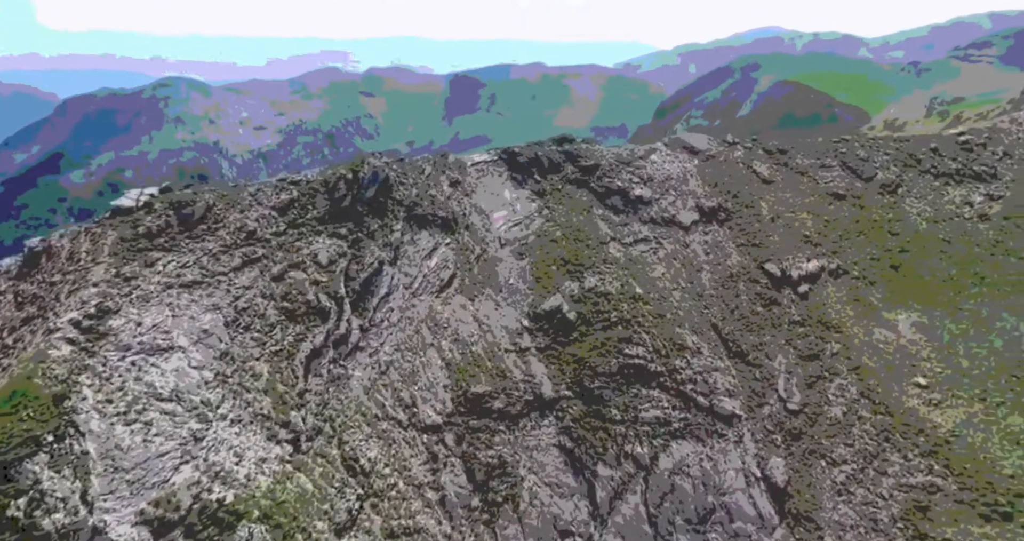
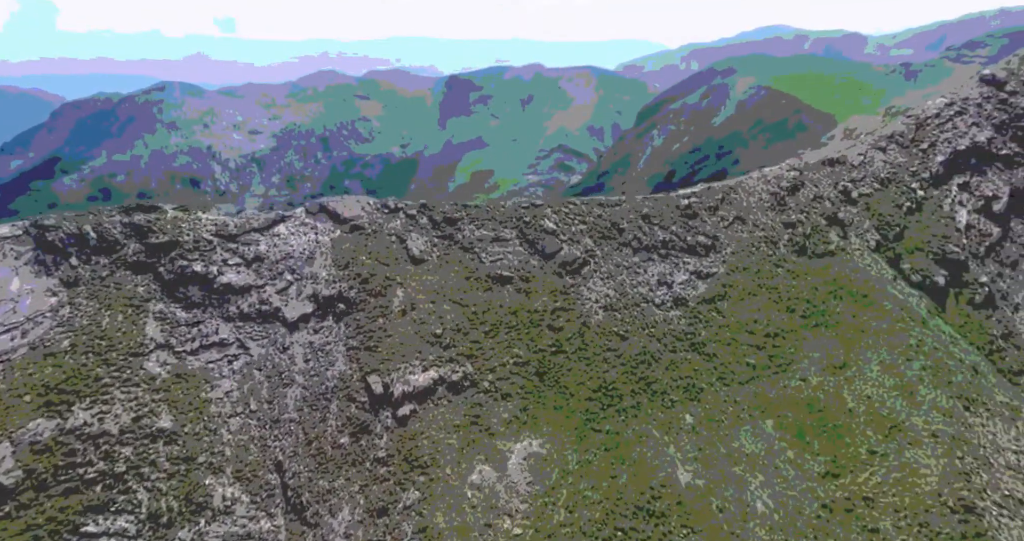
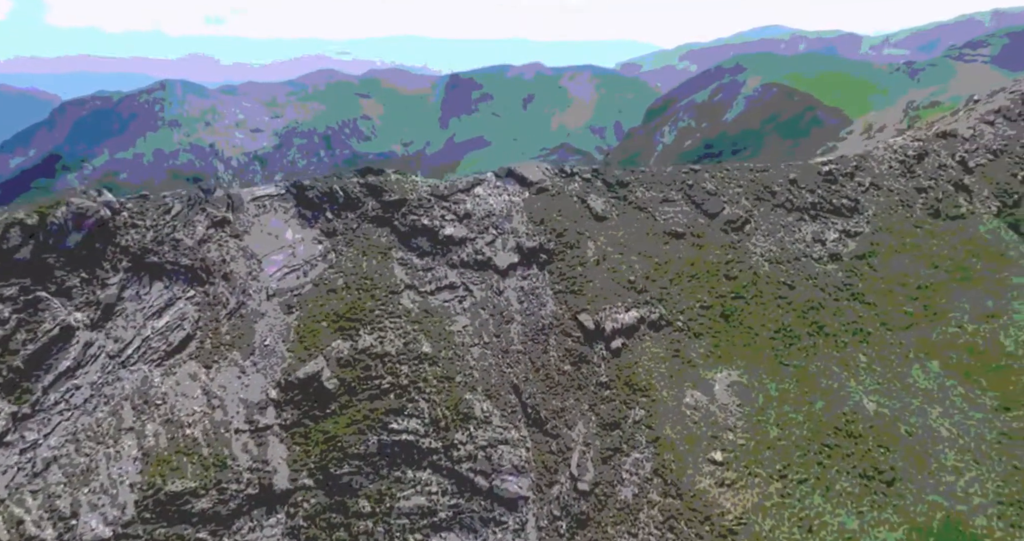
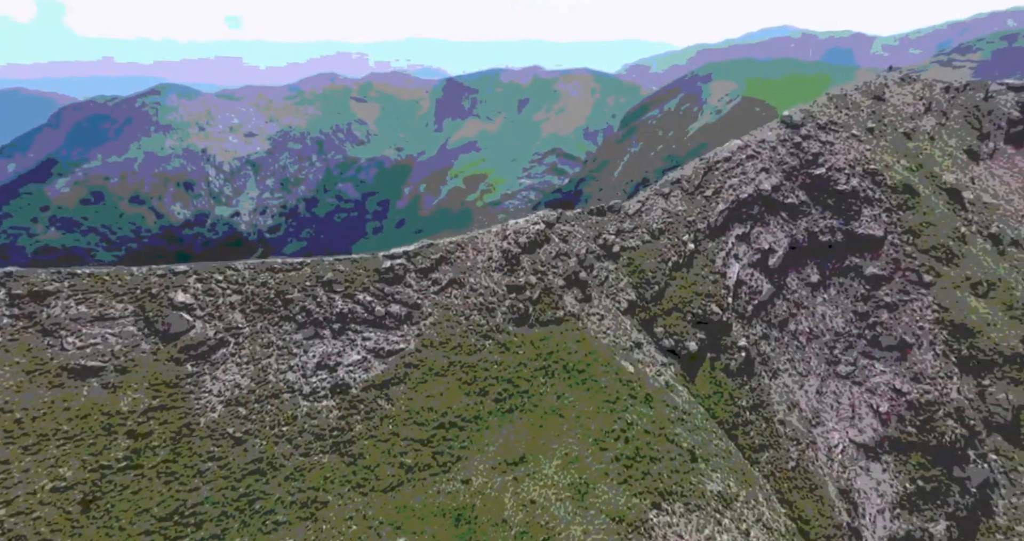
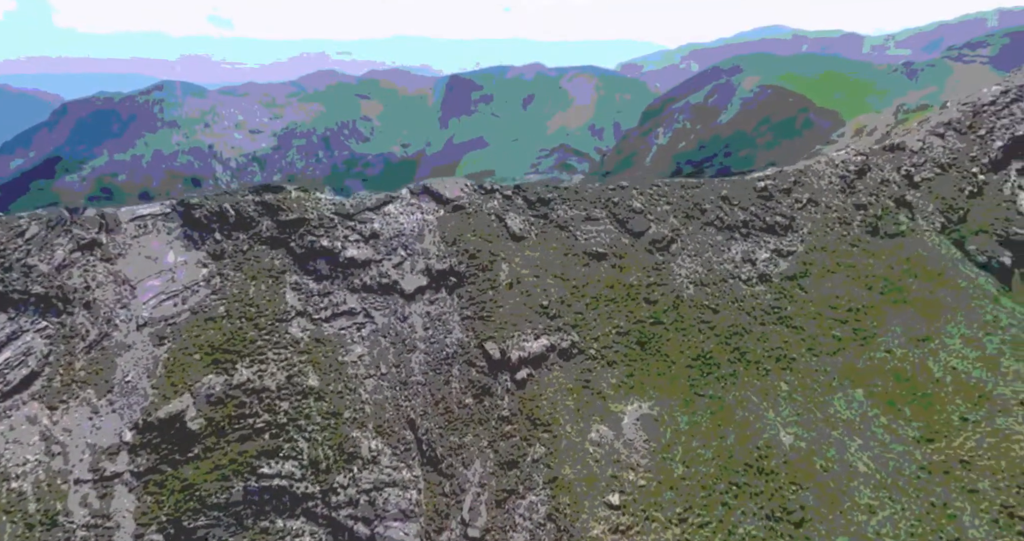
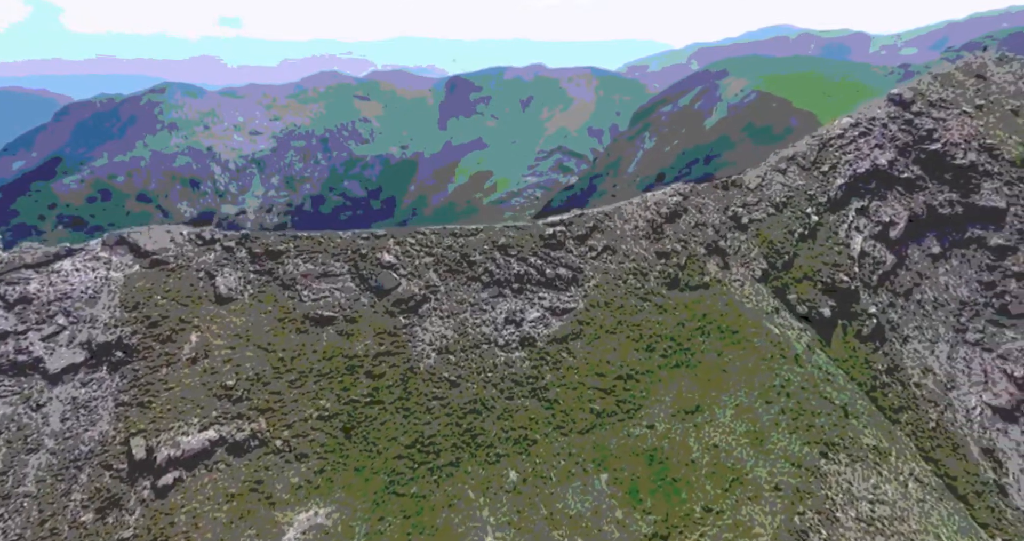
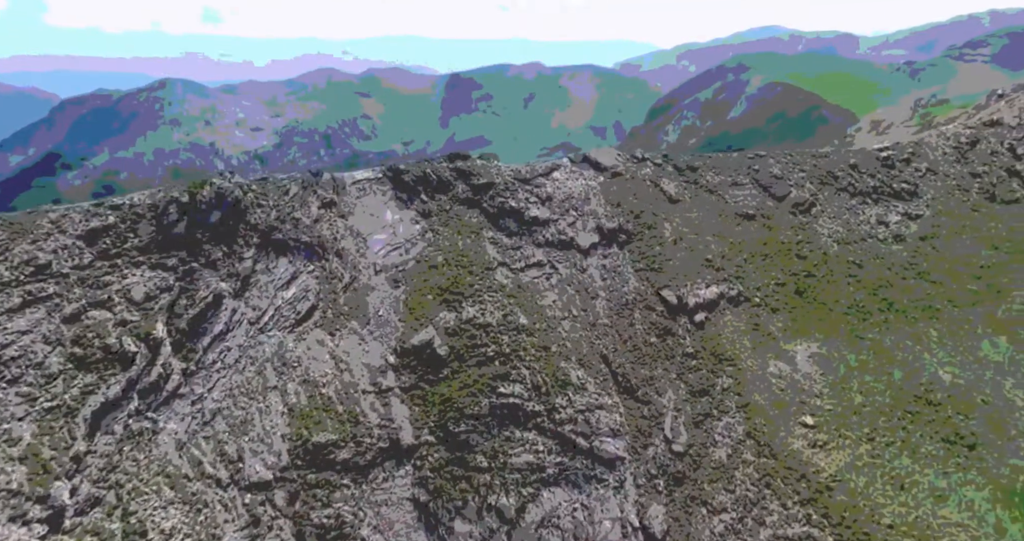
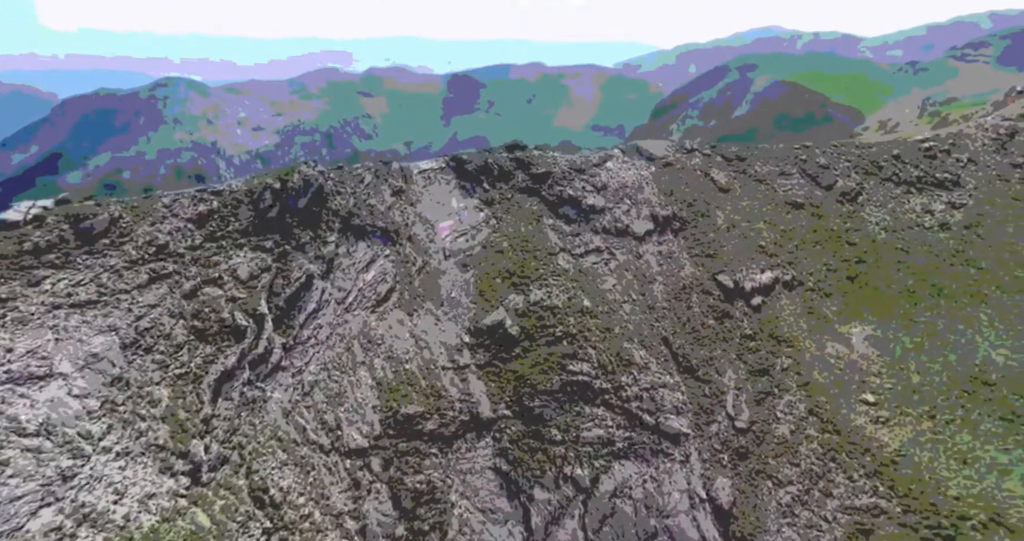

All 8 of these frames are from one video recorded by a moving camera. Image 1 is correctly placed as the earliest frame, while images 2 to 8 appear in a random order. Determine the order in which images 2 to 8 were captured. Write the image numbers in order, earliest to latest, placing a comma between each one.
8, 7, 3, 5, 2, 6, 4
